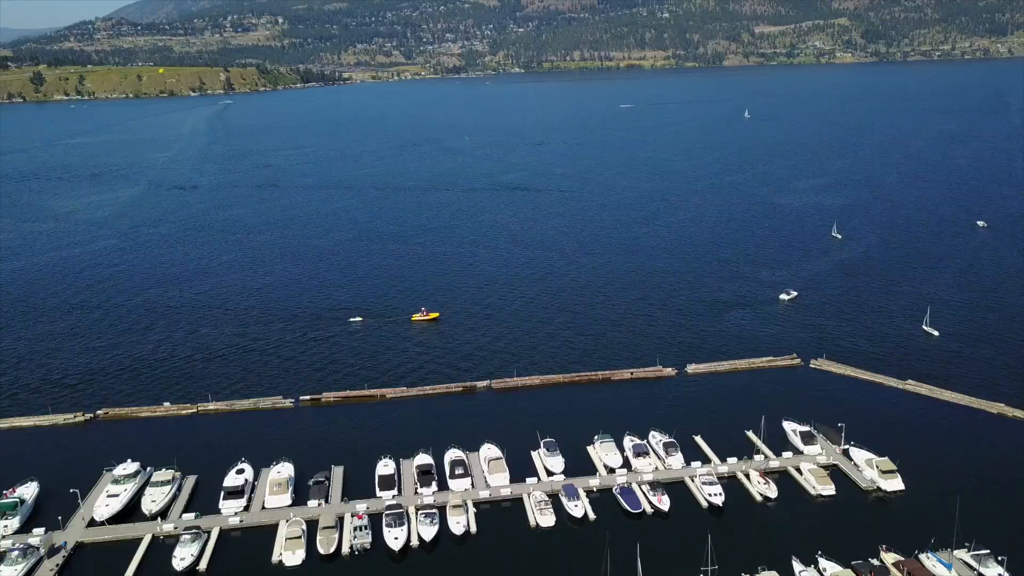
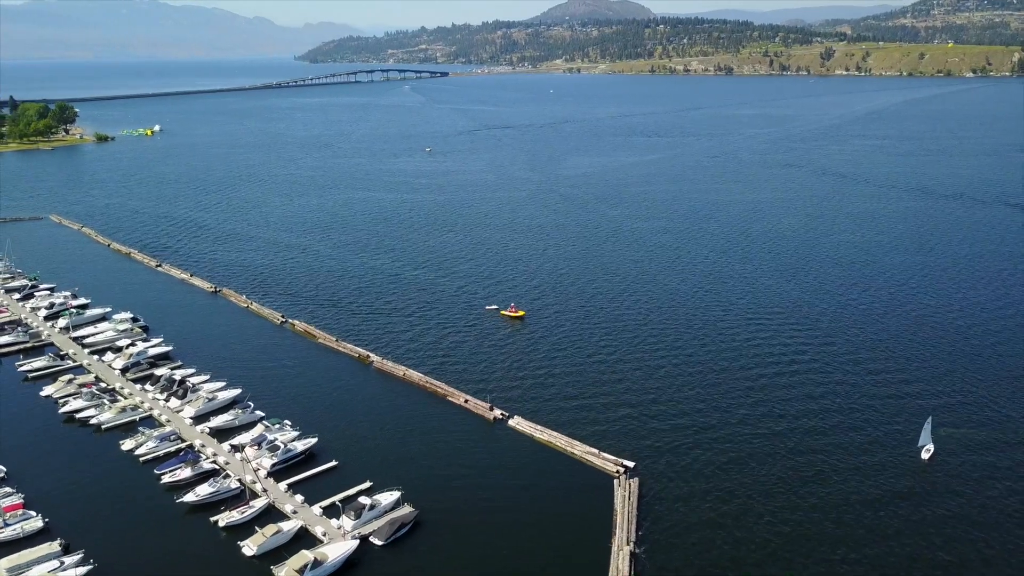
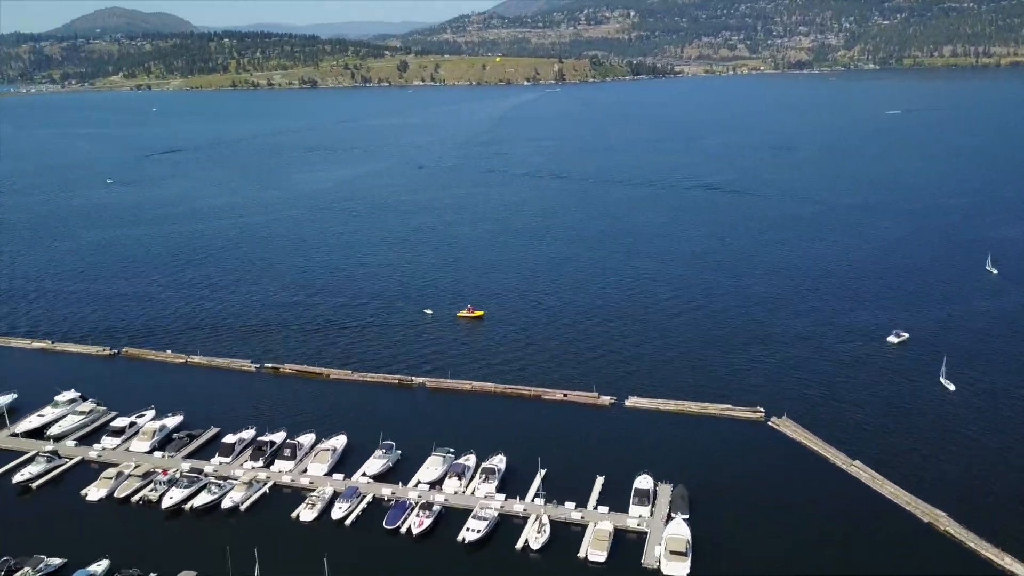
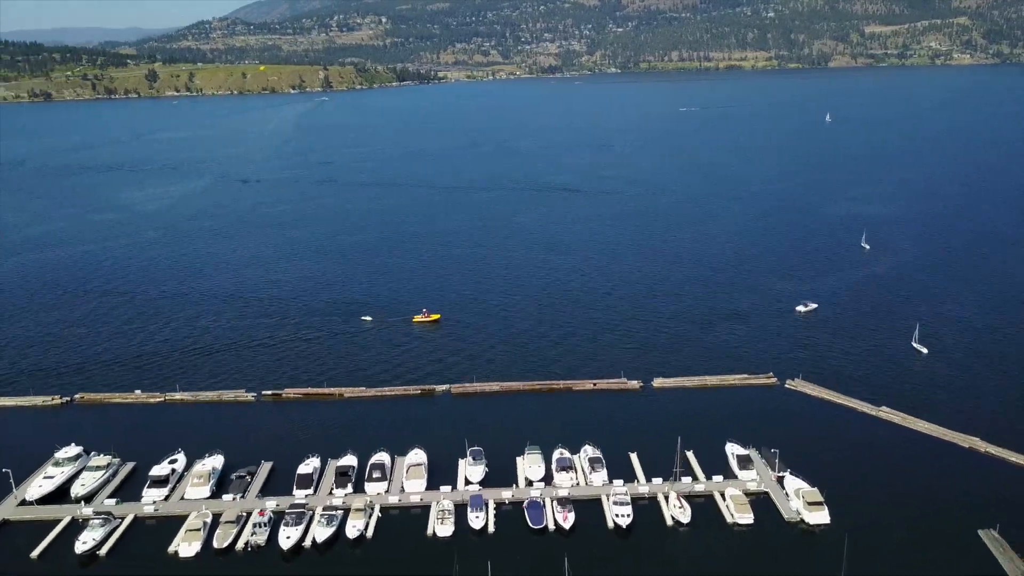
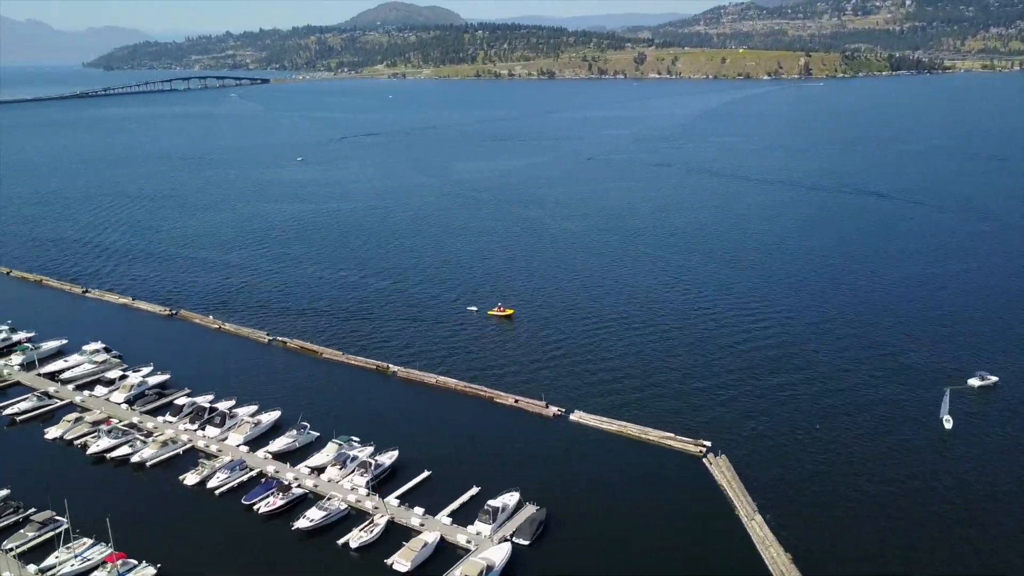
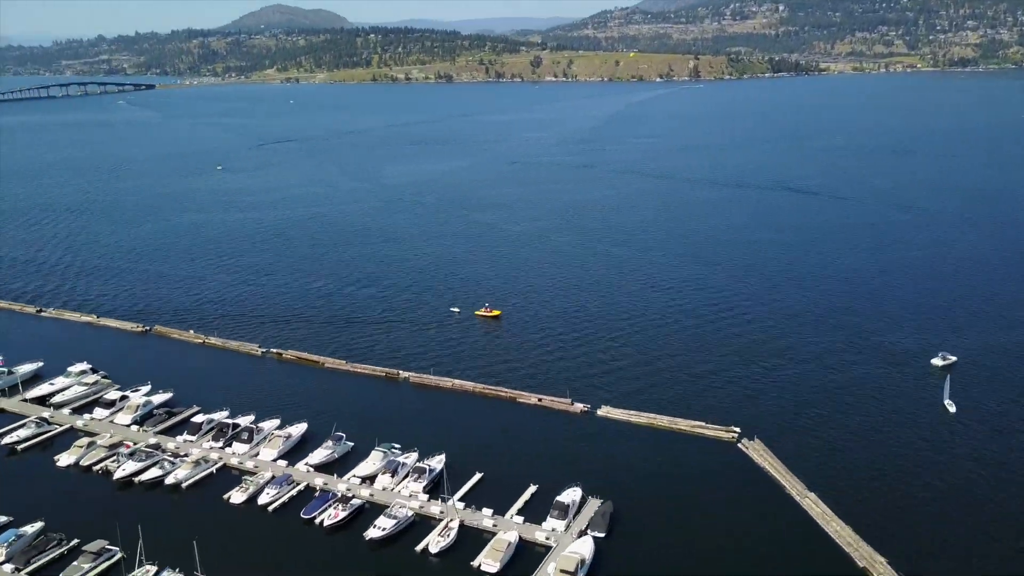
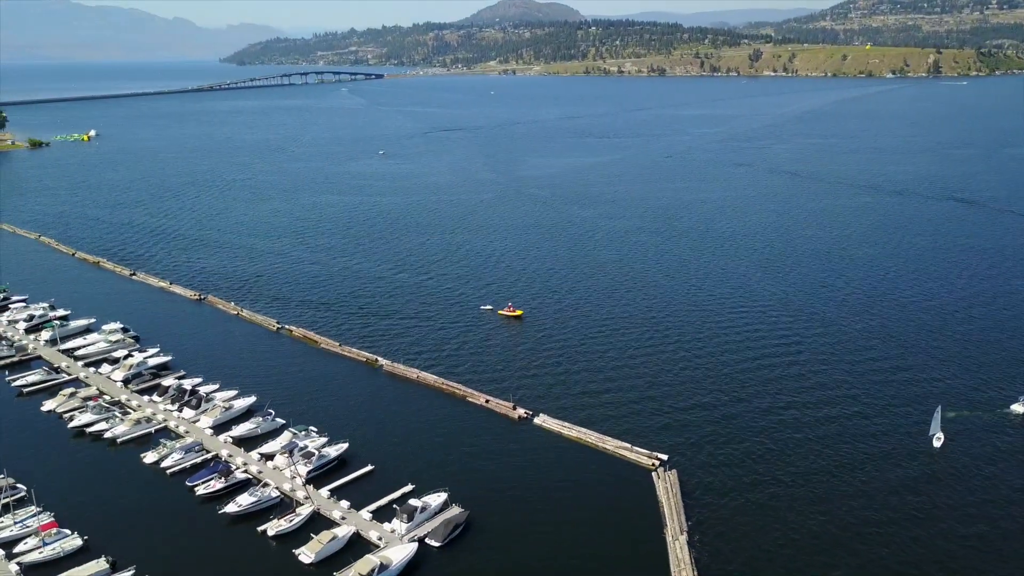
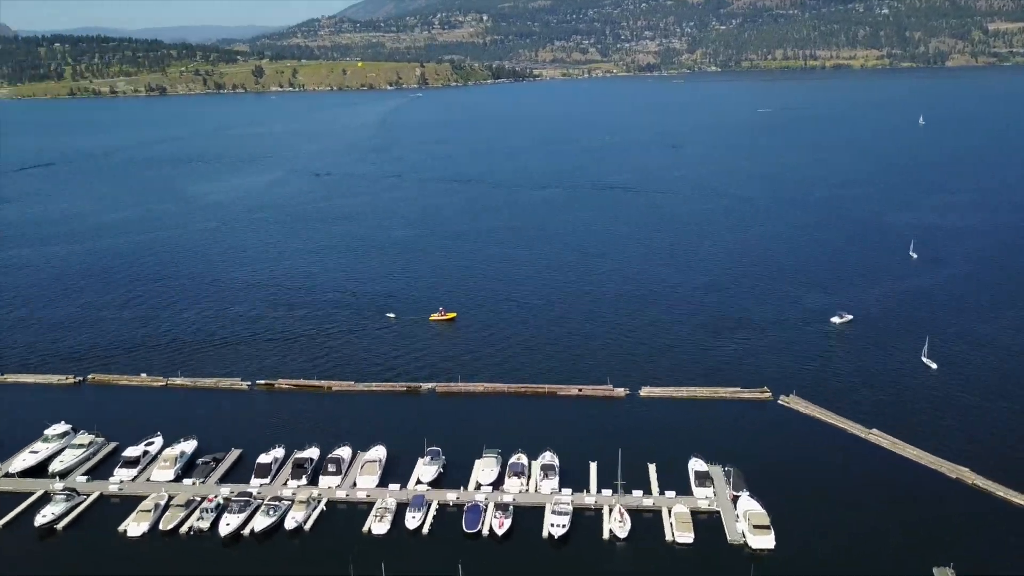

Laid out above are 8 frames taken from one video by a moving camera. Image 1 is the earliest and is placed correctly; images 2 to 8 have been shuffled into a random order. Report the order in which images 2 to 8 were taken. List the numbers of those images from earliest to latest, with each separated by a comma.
4, 8, 3, 6, 5, 7, 2
